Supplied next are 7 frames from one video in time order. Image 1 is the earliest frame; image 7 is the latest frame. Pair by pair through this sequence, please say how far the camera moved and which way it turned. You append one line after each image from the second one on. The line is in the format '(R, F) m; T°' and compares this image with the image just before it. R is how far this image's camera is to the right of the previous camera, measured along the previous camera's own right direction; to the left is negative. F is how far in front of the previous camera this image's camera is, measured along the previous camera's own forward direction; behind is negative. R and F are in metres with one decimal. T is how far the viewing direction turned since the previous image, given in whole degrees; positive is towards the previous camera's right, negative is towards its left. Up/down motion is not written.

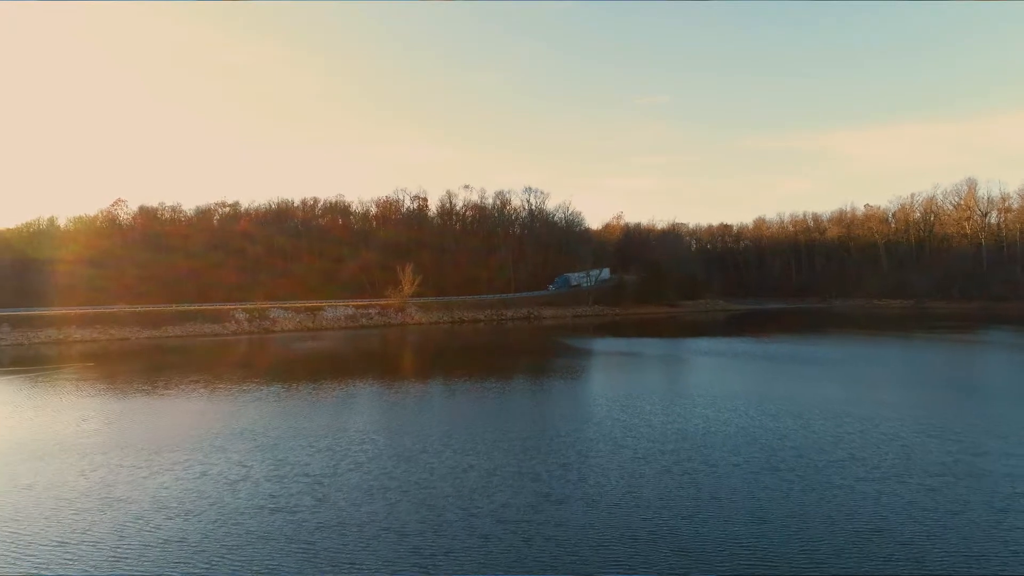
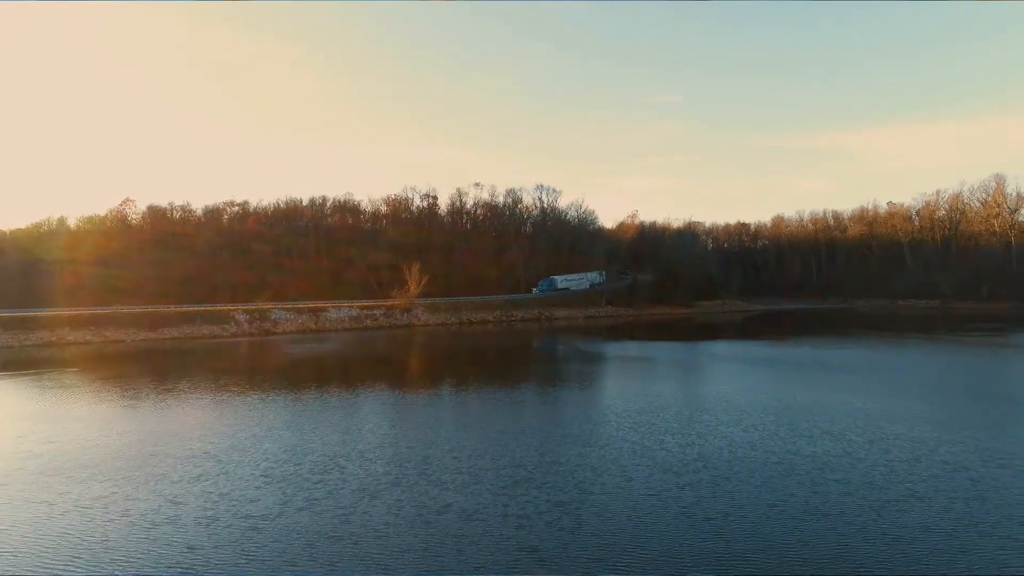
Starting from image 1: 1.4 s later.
(+0.4, +1.8) m; -1°
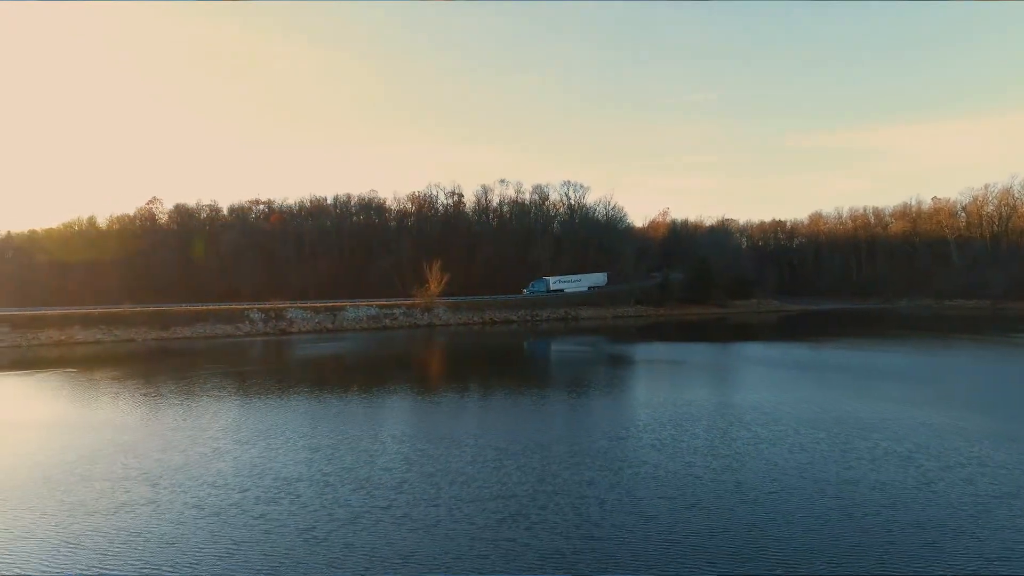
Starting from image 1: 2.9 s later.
(+0.5, +2.0) m; -3°
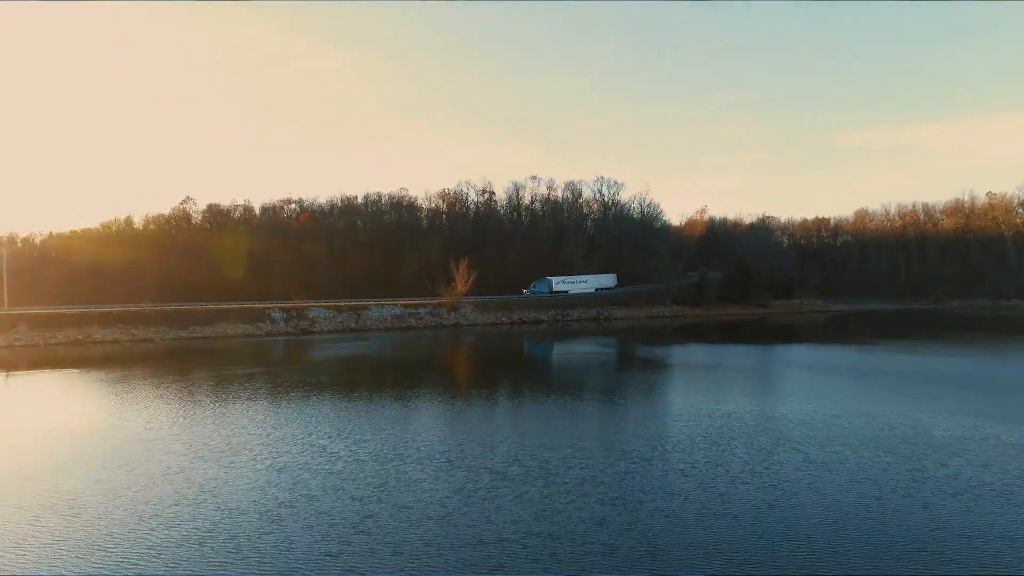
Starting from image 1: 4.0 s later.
(+0.5, +1.8) m; -3°
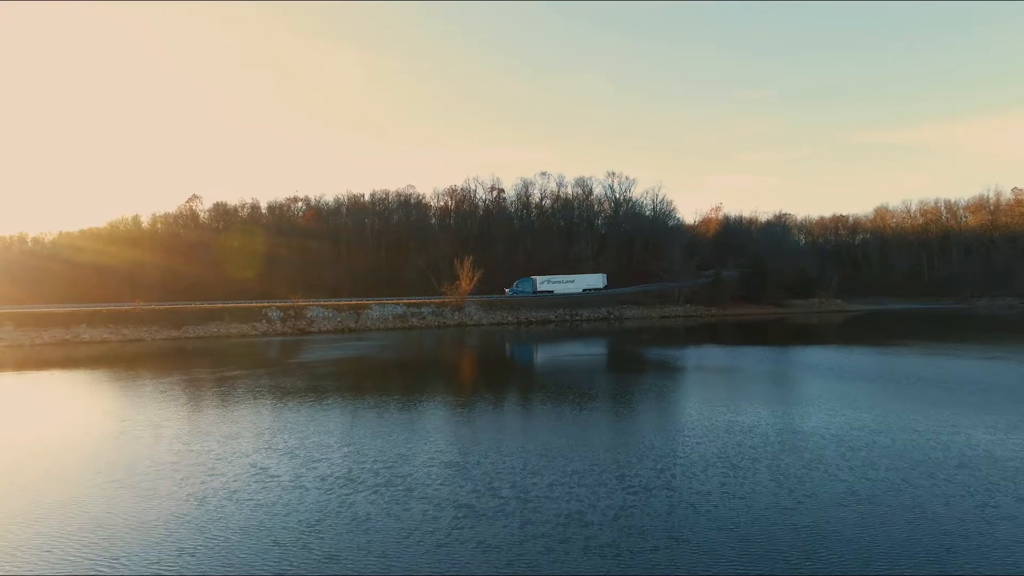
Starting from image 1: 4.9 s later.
(+0.5, +1.7) m; -1°
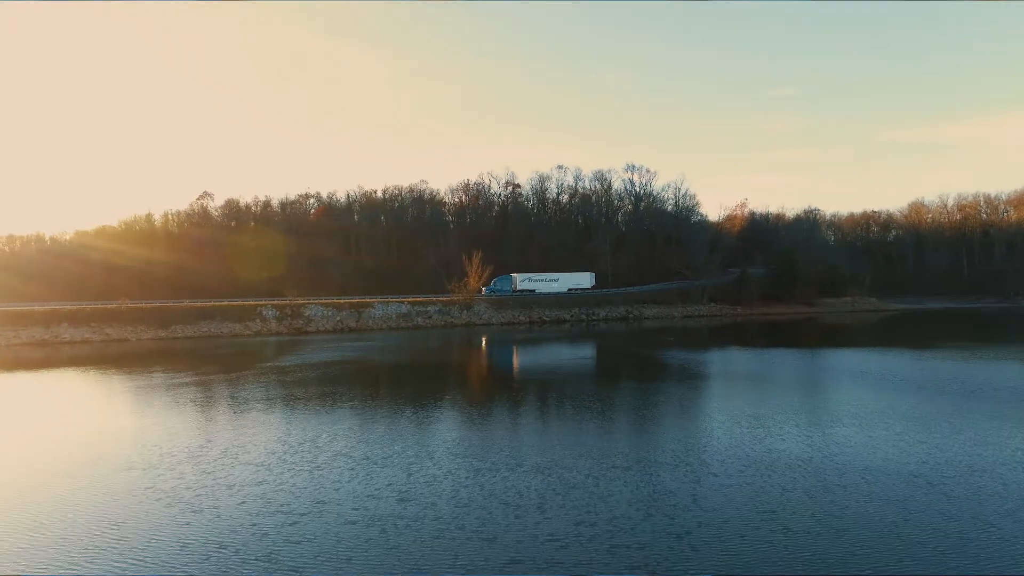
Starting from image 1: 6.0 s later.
(+0.7, +2.7) m; -2°
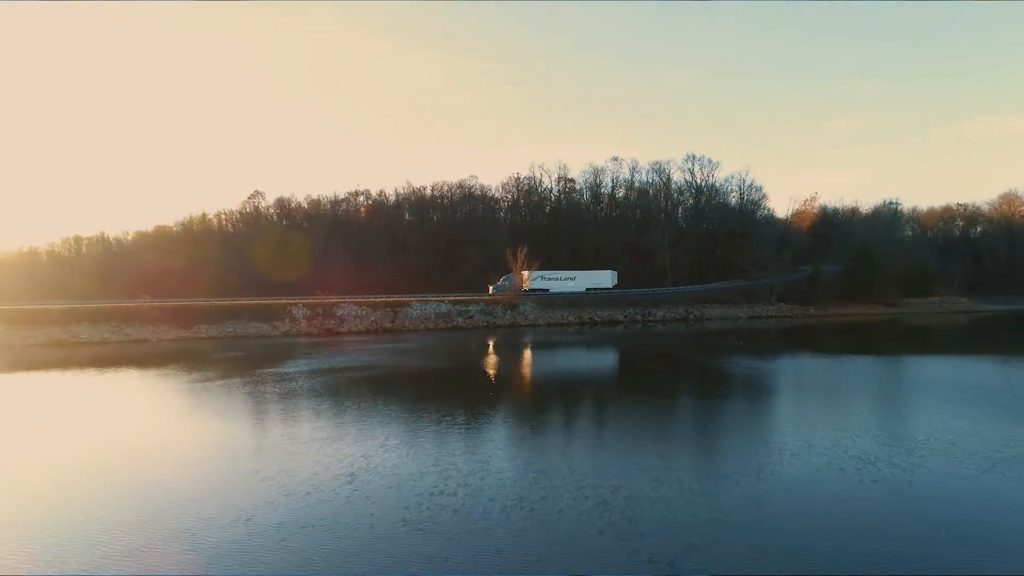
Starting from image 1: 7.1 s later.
(+0.7, +3.3) m; -5°
